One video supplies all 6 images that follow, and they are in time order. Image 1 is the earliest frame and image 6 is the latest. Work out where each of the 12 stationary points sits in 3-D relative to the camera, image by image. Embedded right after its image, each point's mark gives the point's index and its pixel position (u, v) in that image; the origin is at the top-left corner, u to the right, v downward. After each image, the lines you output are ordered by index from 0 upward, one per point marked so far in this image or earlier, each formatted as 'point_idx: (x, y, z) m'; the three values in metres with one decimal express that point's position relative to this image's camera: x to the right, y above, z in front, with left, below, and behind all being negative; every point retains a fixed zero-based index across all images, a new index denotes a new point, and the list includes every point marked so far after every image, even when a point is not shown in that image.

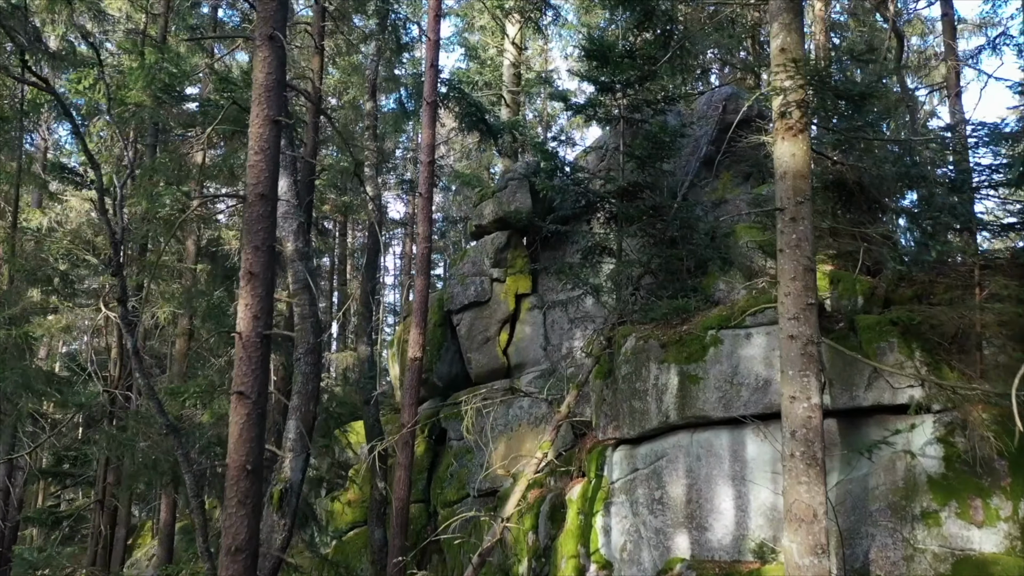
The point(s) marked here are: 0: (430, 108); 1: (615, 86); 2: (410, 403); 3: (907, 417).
0: (-1.0, +2.2, +10.3) m
1: (+1.3, +2.6, +10.7) m
2: (-1.2, -1.4, +9.9) m
3: (+3.5, -1.1, +7.3) m
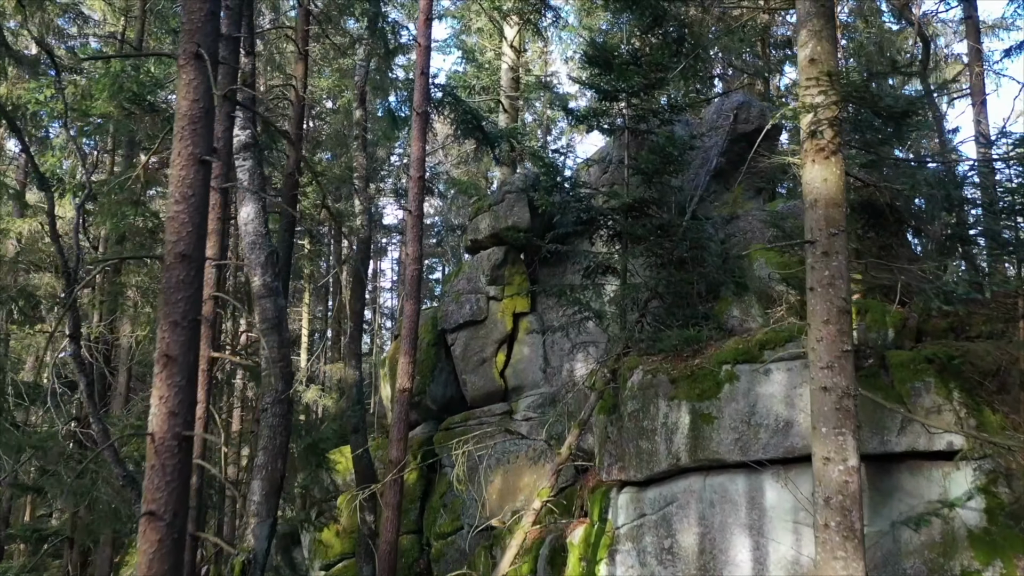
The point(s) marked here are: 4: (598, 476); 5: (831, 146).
0: (-1.1, +1.9, +9.6) m
1: (+1.3, +2.3, +10.0) m
2: (-1.3, -1.7, +9.2) m
3: (+3.5, -1.4, +6.6) m
4: (+0.9, -2.0, +8.7) m
5: (+2.0, +0.9, +5.2) m
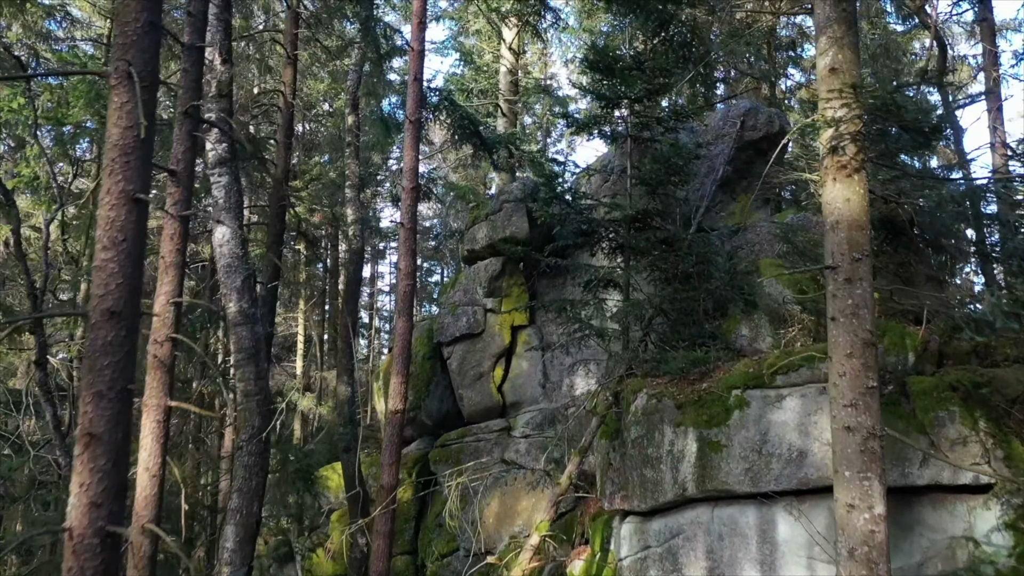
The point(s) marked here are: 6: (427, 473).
0: (-1.1, +1.8, +9.2) m
1: (+1.3, +2.2, +9.6) m
2: (-1.3, -1.9, +8.8) m
3: (+3.4, -1.6, +6.2) m
4: (+0.9, -2.1, +8.2) m
5: (+2.0, +0.7, +4.8) m
6: (-1.3, -2.8, +12.3) m
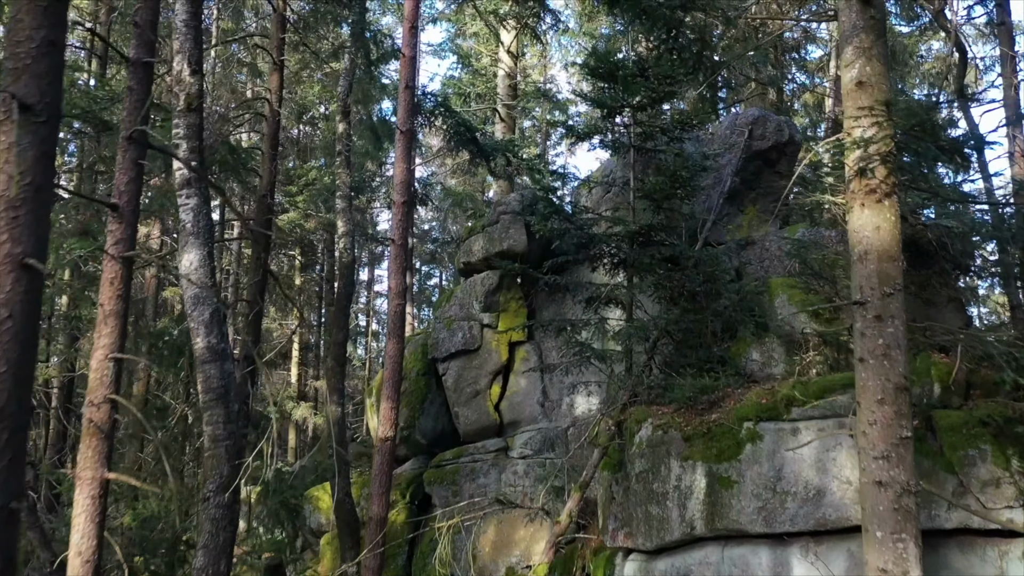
0: (-1.1, +1.6, +8.7) m
1: (+1.2, +2.0, +9.1) m
2: (-1.3, -2.0, +8.3) m
3: (+3.4, -1.8, +5.7) m
4: (+0.8, -2.3, +7.8) m
5: (+2.0, +0.5, +4.3) m
6: (-1.3, -3.0, +11.8) m
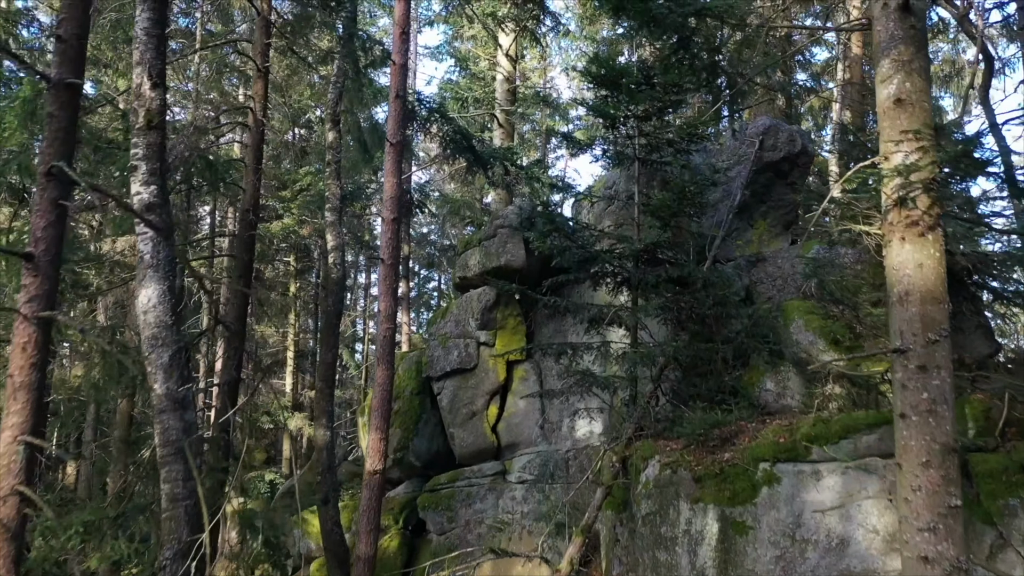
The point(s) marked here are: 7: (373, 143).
0: (-1.1, +1.4, +8.2) m
1: (+1.2, +1.8, +8.6) m
2: (-1.4, -2.3, +7.8) m
3: (+3.4, -2.0, +5.2) m
4: (+0.8, -2.6, +7.3) m
5: (+1.9, +0.3, +3.8) m
6: (-1.3, -3.2, +11.3) m
7: (-1.8, +1.8, +10.5) m
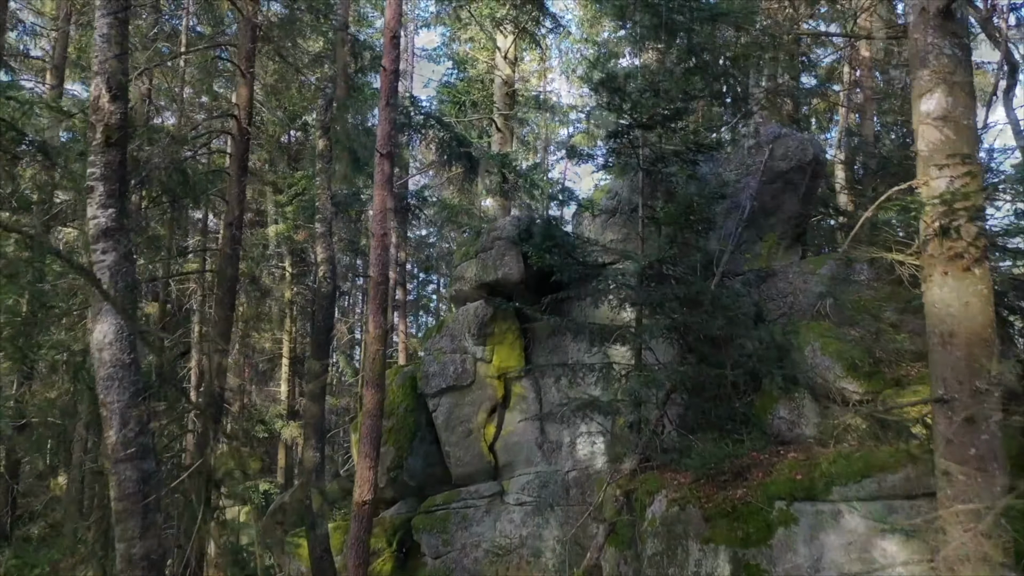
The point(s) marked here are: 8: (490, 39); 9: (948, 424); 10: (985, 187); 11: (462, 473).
0: (-1.2, +1.2, +7.8) m
1: (+1.2, +1.6, +8.2) m
2: (-1.4, -2.4, +7.4) m
3: (+3.3, -2.1, +4.8) m
4: (+0.8, -2.7, +6.8) m
5: (+1.9, +0.2, +3.4) m
6: (-1.4, -3.3, +10.9) m
7: (-1.8, +1.7, +10.0) m
8: (-0.4, +4.3, +14.5) m
9: (+1.8, -0.6, +3.4) m
10: (+2.0, +0.4, +3.4) m
11: (-0.6, -2.4, +10.6) m
